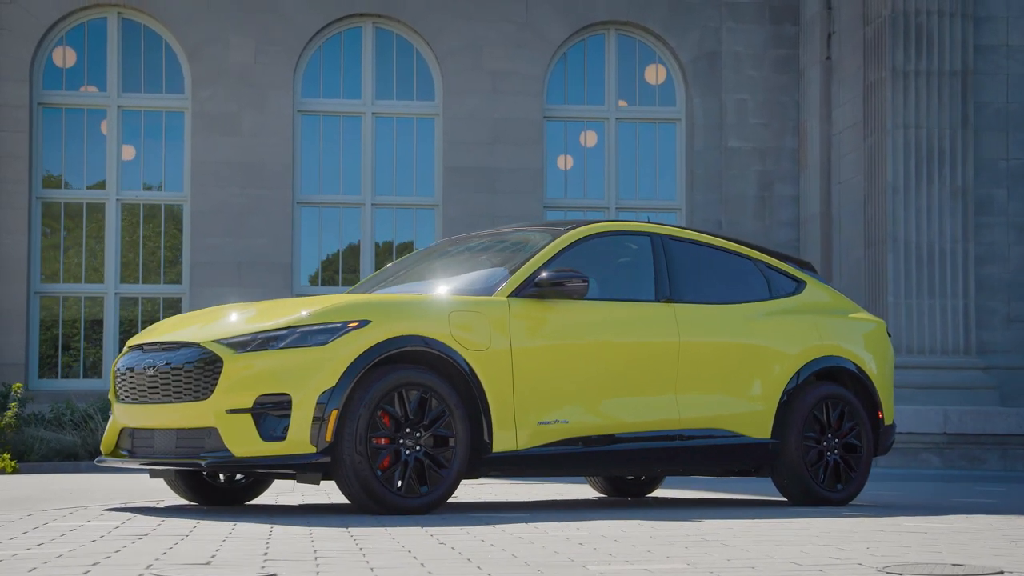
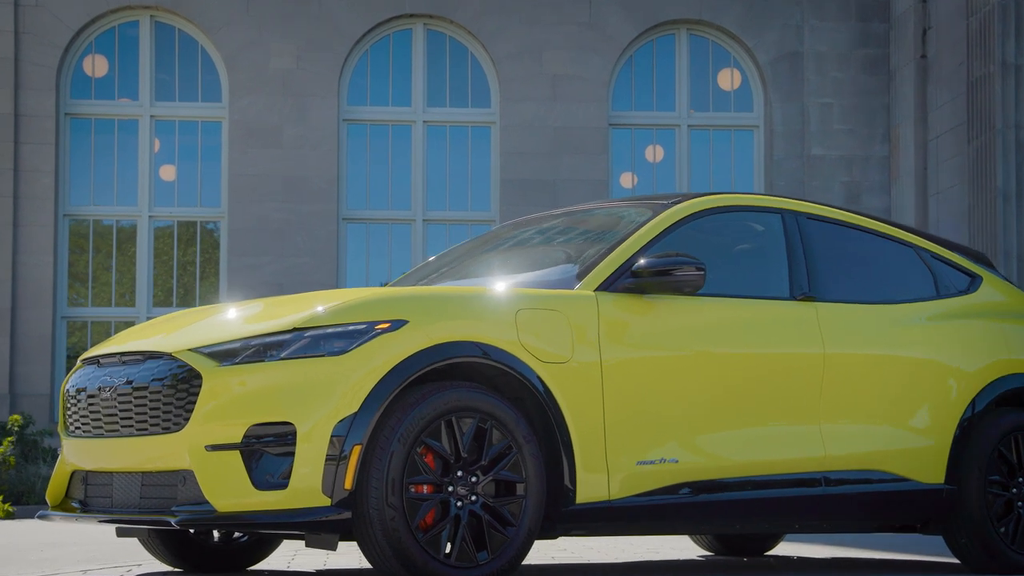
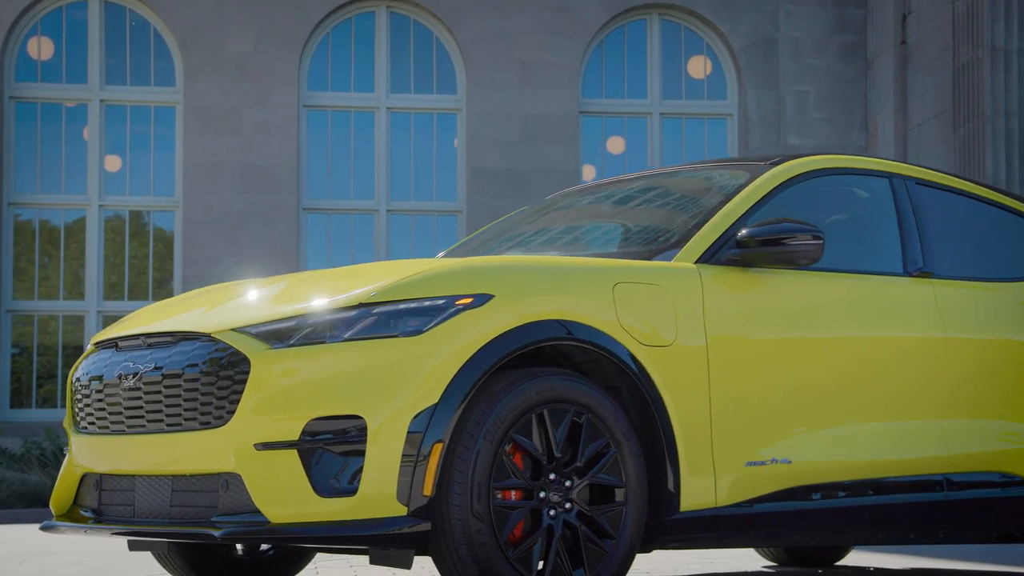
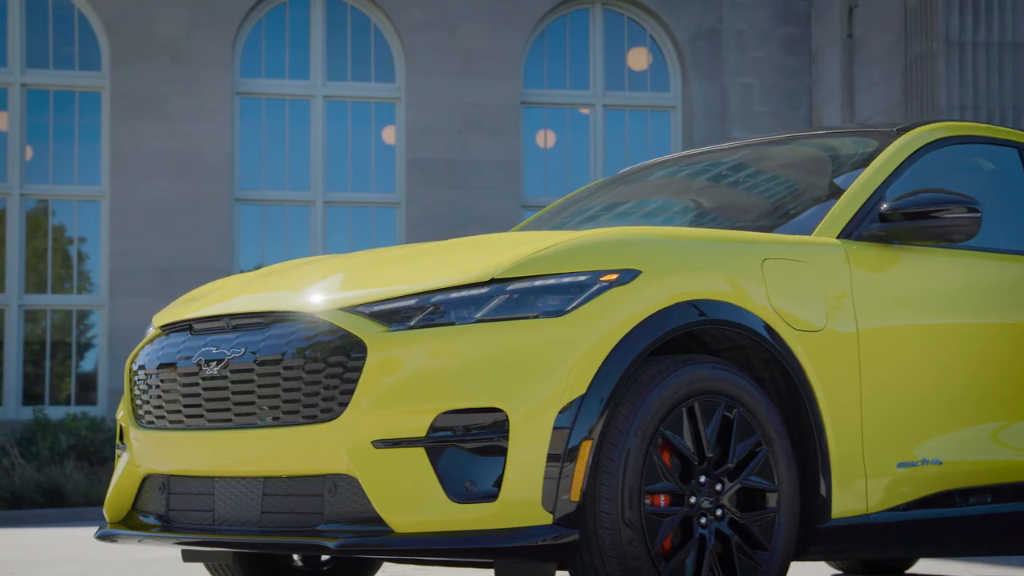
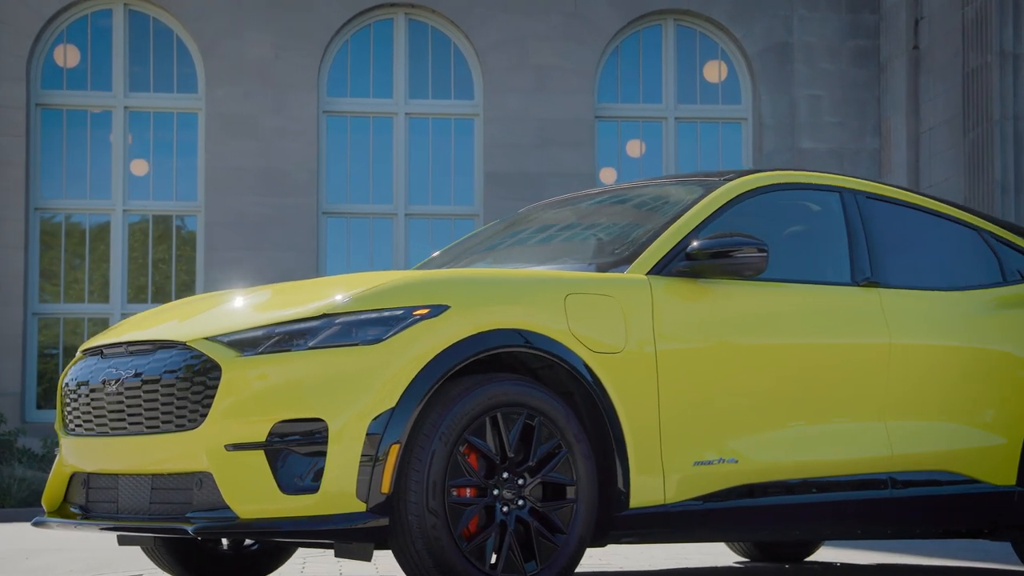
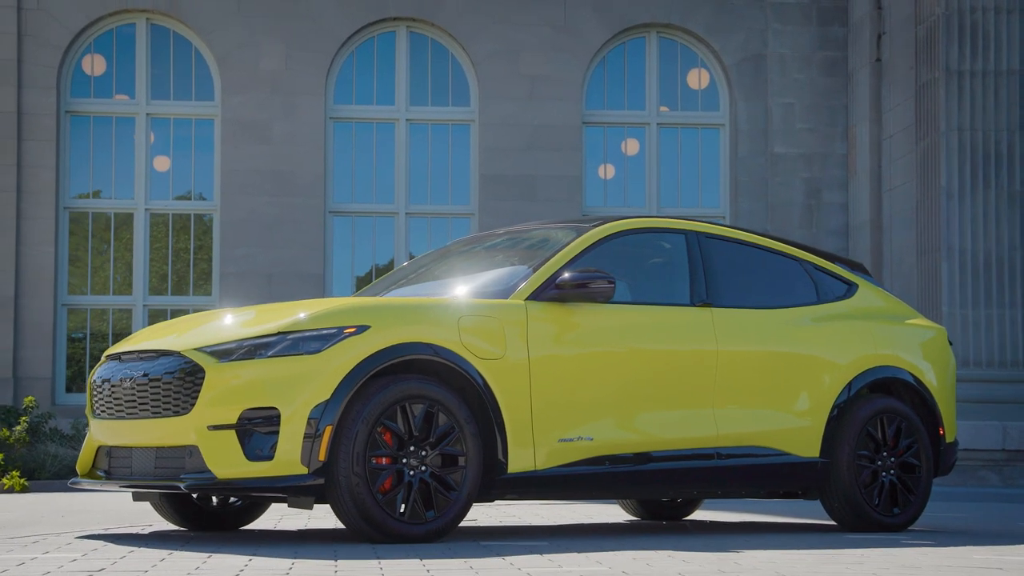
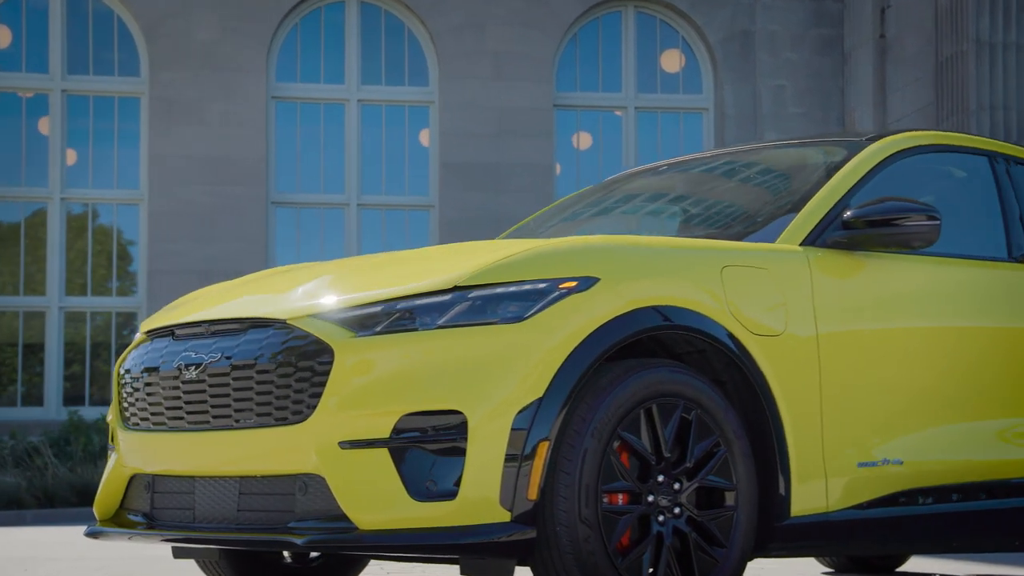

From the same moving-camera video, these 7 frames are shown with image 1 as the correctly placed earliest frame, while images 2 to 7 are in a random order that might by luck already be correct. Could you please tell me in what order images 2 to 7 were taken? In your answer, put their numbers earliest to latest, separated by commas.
6, 2, 5, 3, 7, 4
